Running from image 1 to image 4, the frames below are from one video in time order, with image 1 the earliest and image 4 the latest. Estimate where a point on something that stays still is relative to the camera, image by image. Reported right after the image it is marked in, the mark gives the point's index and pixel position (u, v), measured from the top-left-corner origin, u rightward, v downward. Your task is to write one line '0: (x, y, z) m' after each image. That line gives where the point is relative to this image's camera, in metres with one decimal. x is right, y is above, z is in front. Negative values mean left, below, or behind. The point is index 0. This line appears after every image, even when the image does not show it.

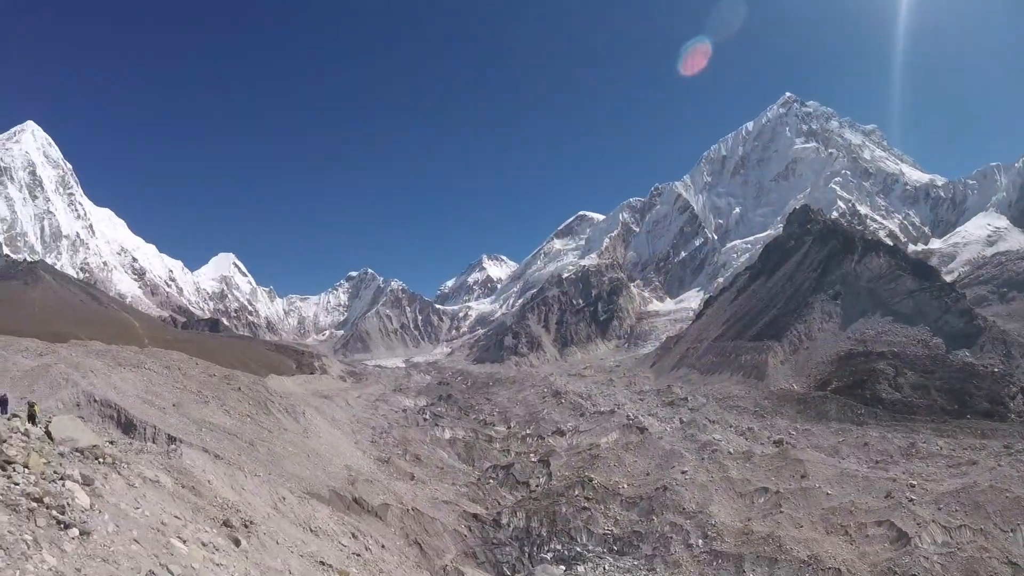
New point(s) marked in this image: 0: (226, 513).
0: (-9.3, -7.4, +16.7) m
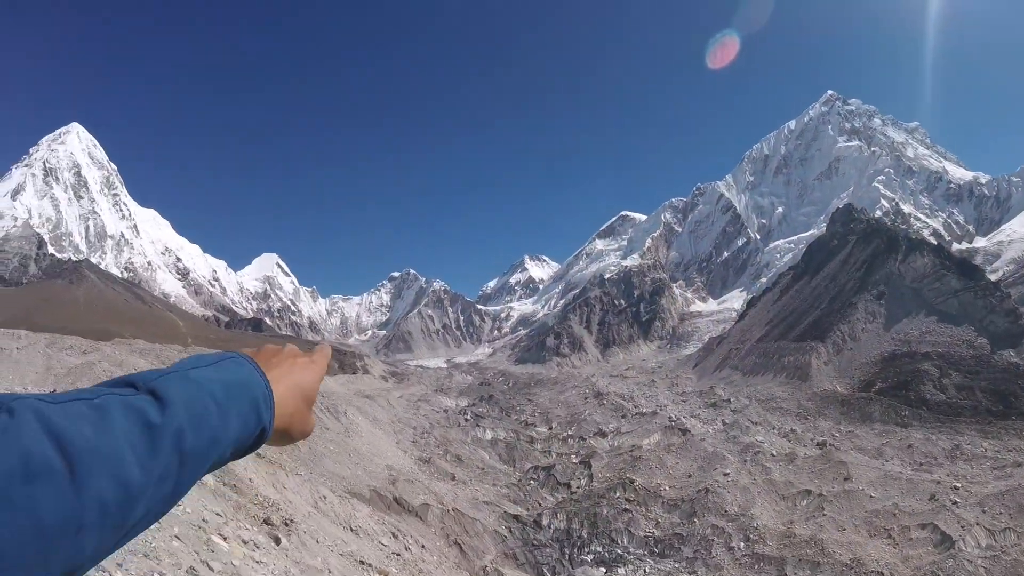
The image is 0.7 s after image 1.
0: (-8.1, -7.6, +18.3) m
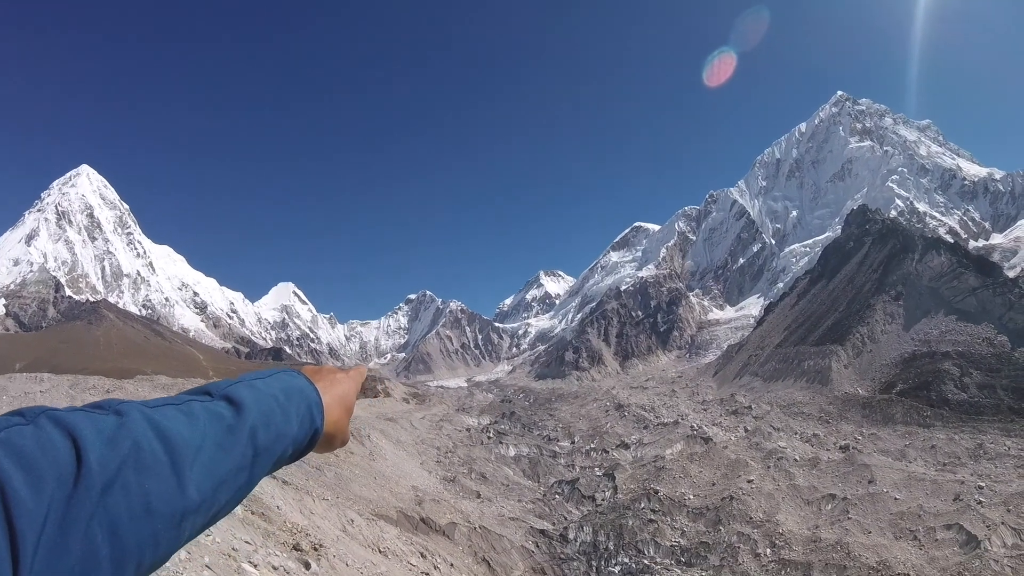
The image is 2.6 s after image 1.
0: (-7.4, -8.4, +19.0) m
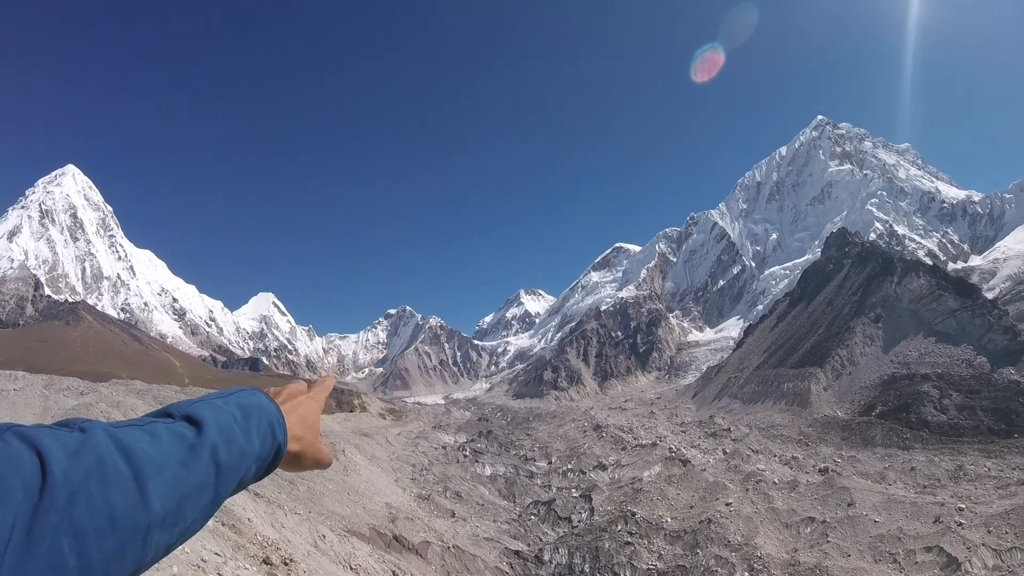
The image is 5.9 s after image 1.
0: (-8.2, -8.3, +17.9) m
